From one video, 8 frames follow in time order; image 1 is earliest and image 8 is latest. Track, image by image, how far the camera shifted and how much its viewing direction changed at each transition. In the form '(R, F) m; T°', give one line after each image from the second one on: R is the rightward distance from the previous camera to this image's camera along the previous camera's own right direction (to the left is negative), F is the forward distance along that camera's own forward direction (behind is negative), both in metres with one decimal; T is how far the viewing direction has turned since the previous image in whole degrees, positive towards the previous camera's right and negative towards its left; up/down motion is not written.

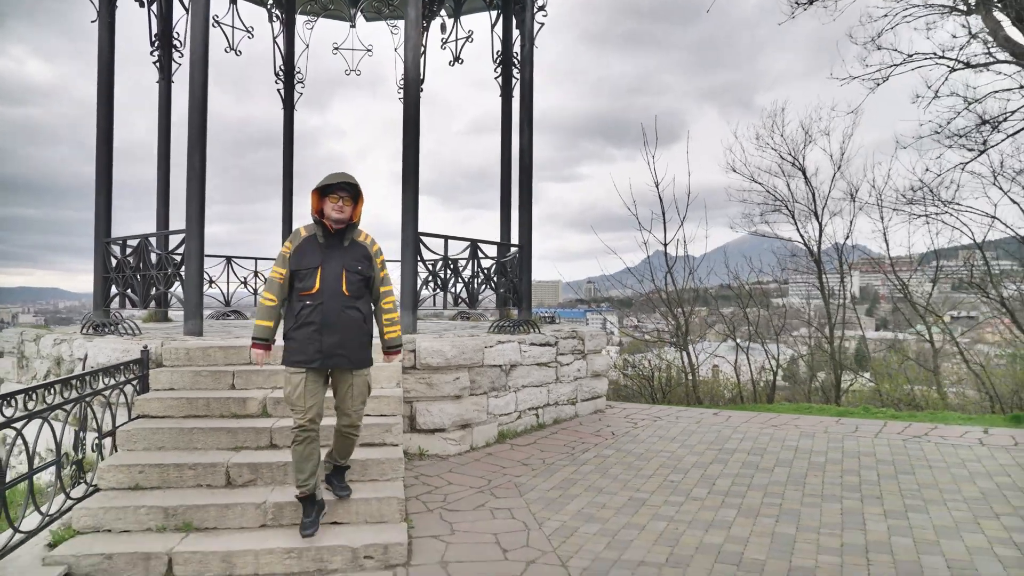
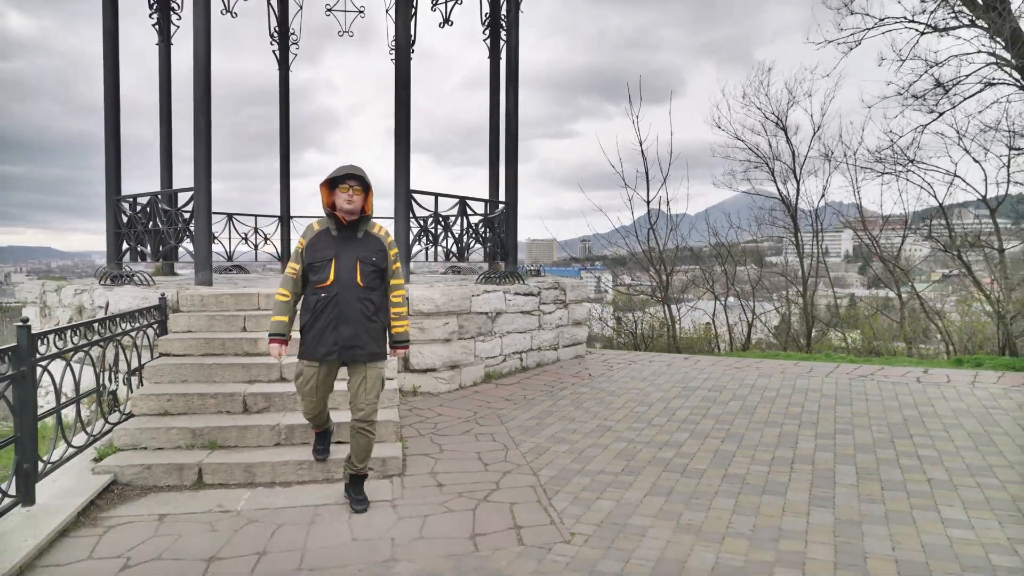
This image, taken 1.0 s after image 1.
(+0.1, -0.6) m; 0°
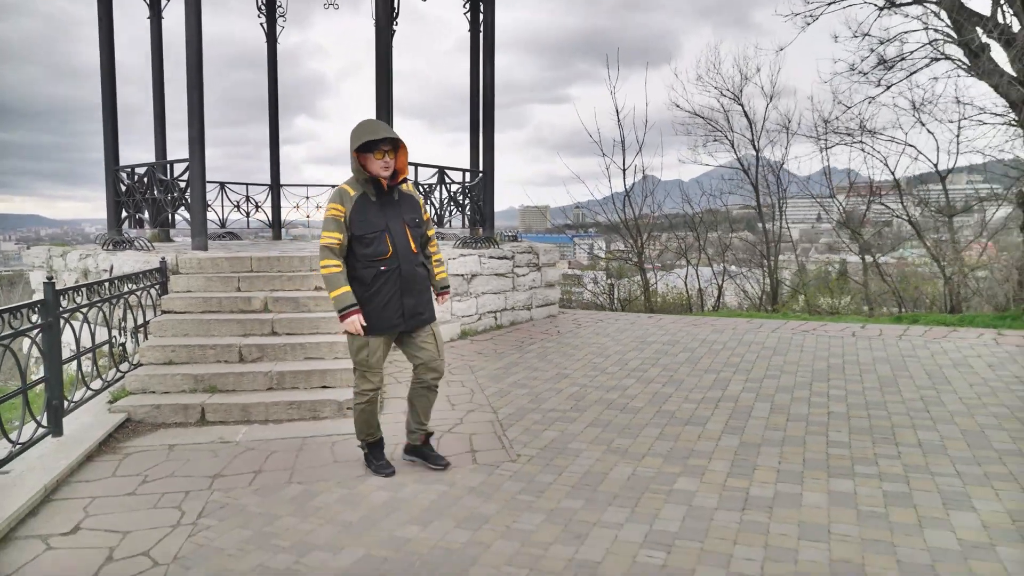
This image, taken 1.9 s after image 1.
(+0.2, -0.6) m; 0°
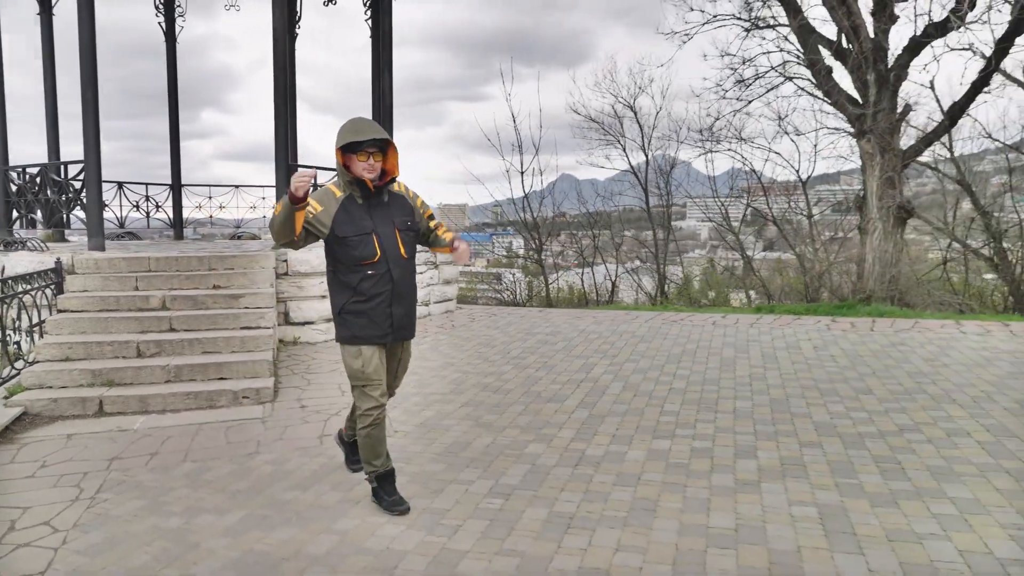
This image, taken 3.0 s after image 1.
(+0.3, -0.6) m; +6°
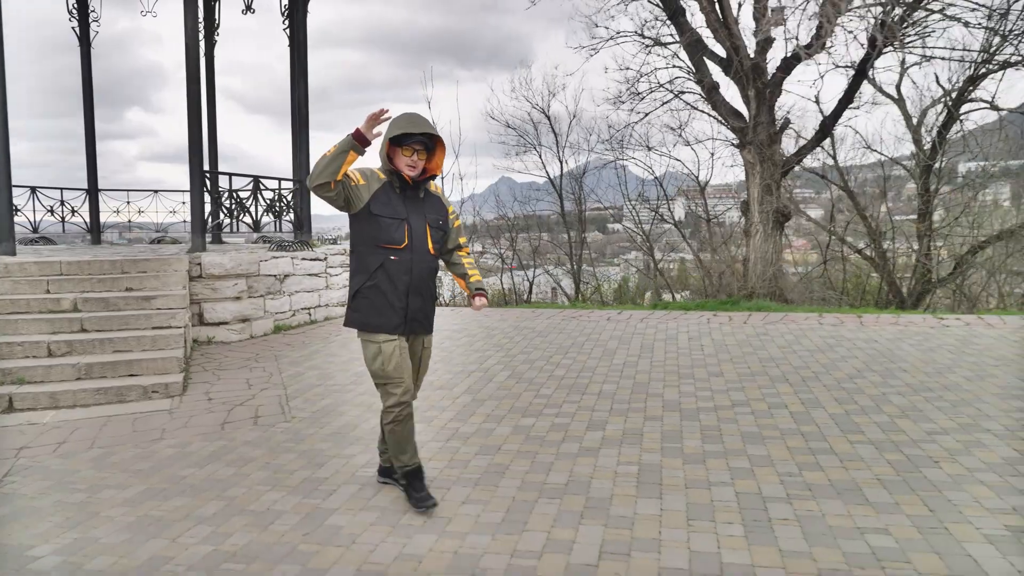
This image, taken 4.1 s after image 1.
(+0.4, -0.6) m; +5°
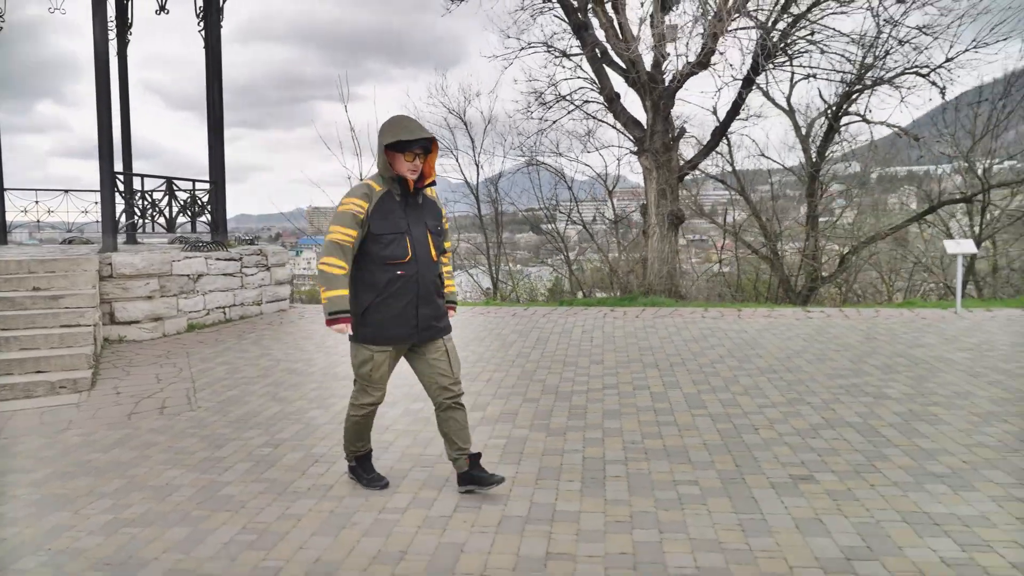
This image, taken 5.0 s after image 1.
(+0.3, -0.5) m; +5°
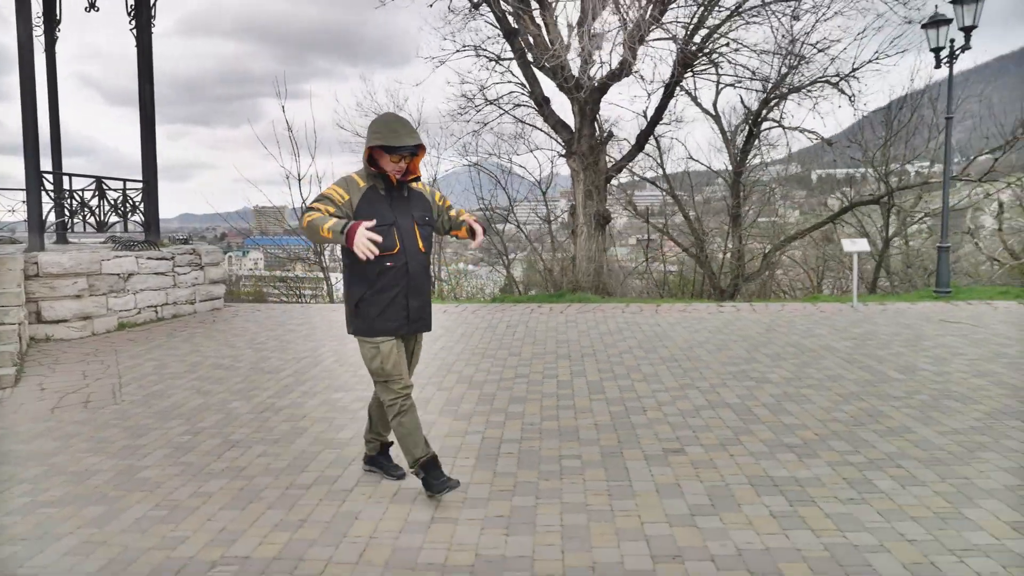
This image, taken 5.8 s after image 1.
(+0.3, -0.4) m; +4°
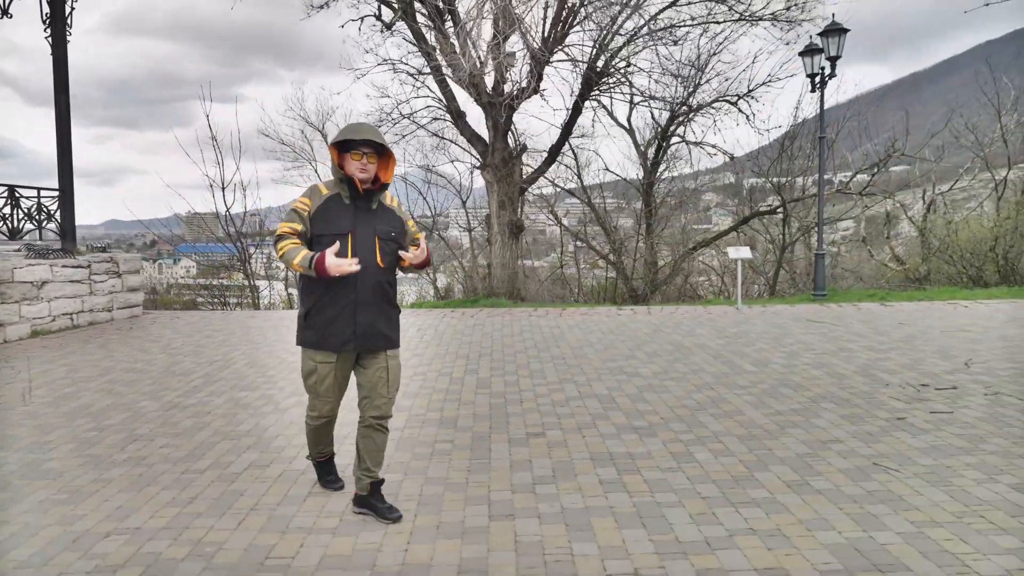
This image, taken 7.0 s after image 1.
(+0.4, -0.6) m; +5°
